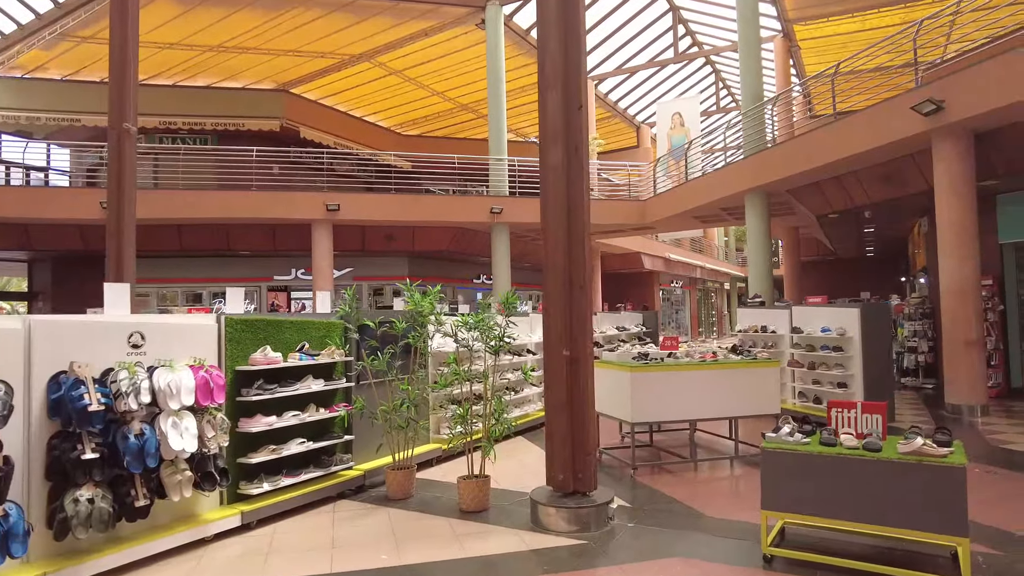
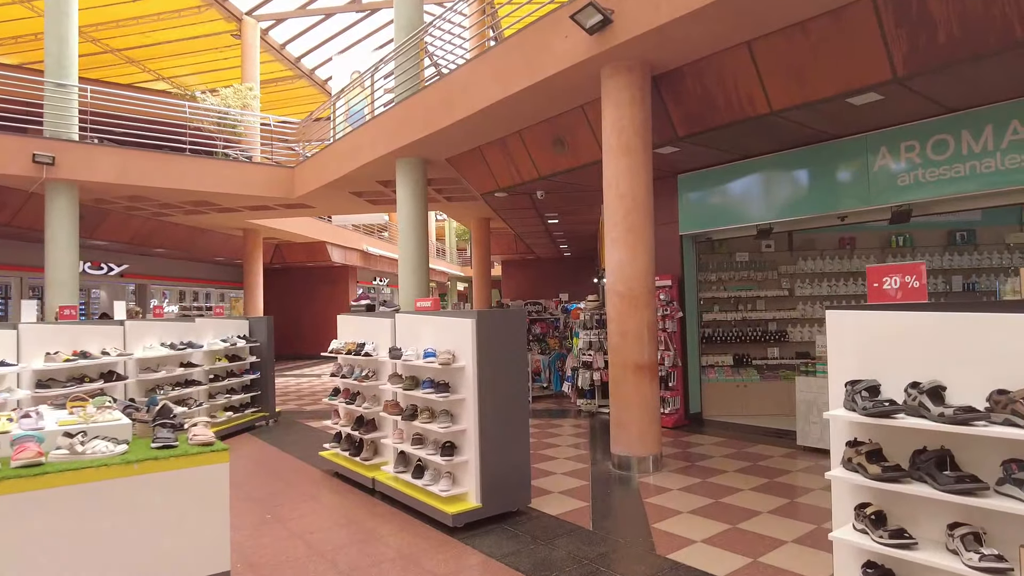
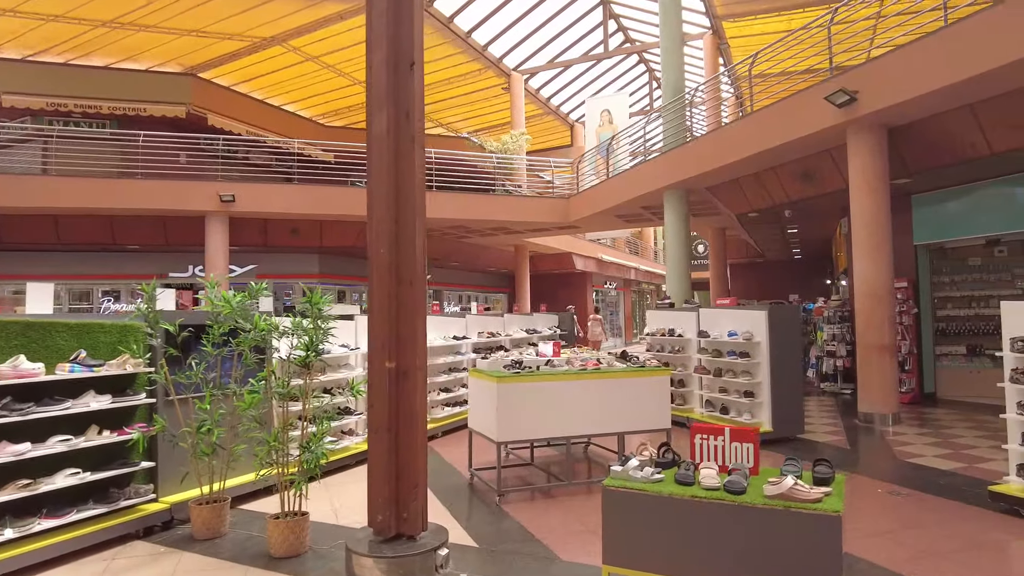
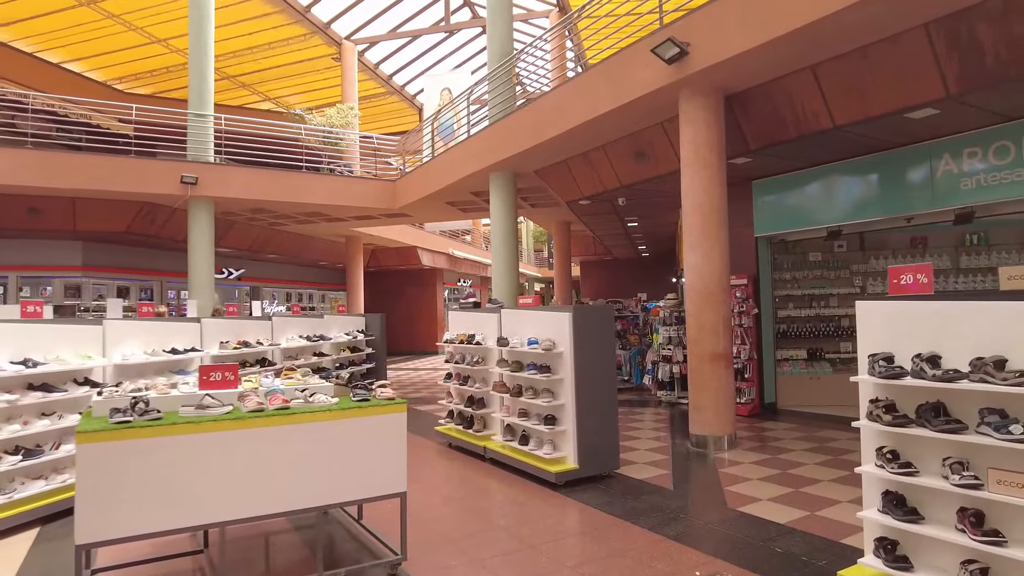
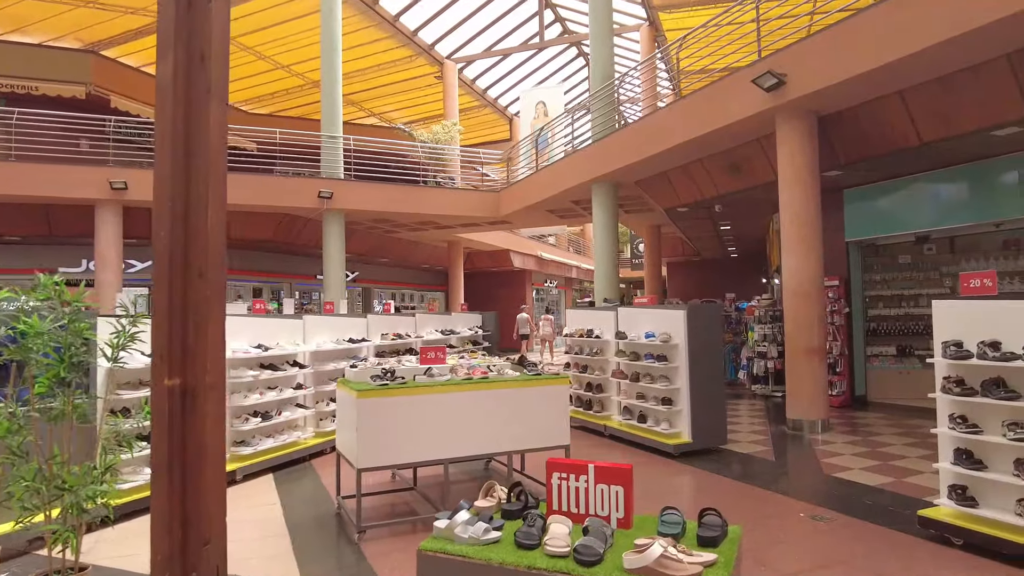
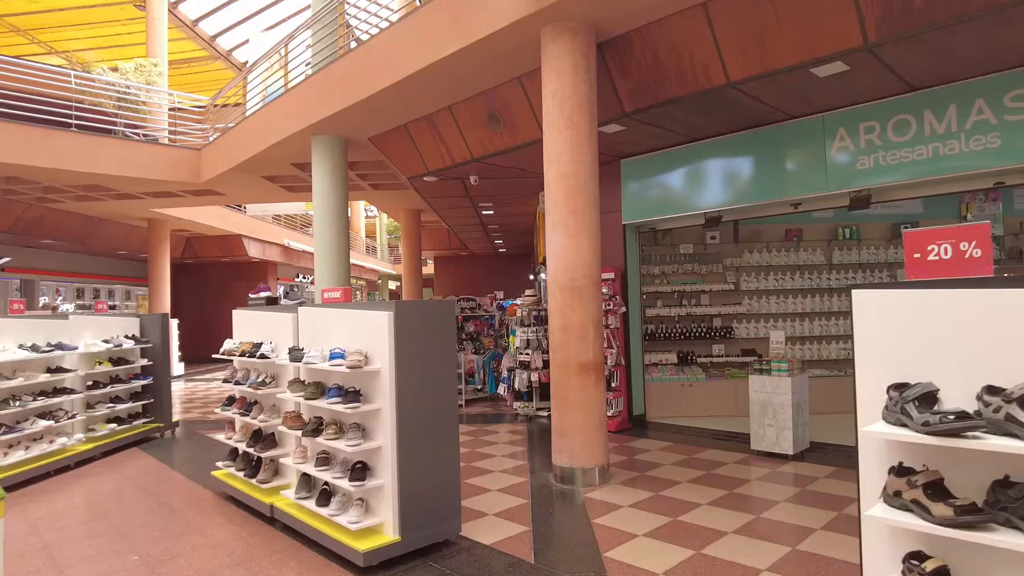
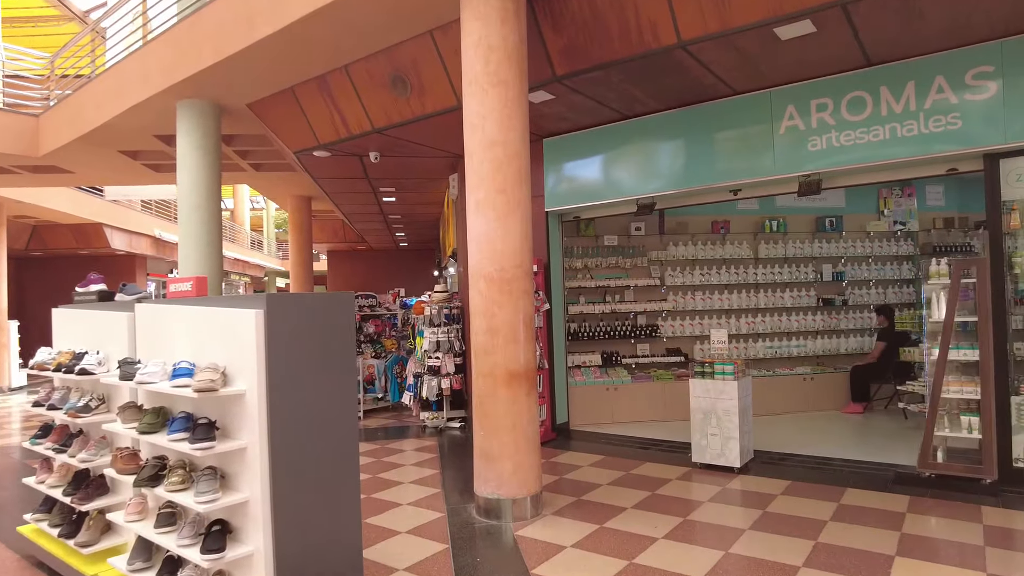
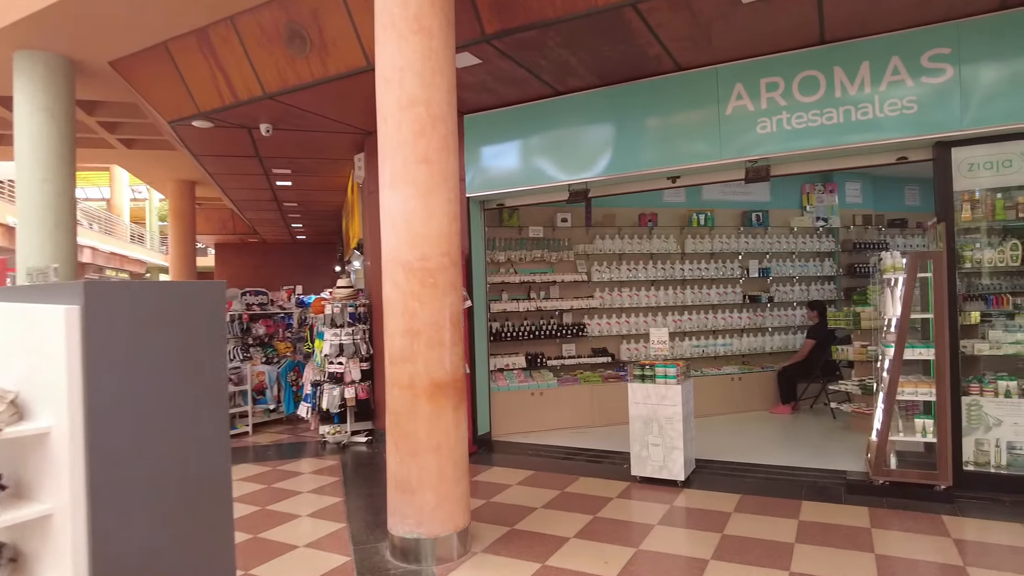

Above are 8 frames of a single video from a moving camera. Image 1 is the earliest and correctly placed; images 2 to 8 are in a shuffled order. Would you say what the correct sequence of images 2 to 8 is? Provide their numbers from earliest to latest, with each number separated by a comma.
3, 5, 4, 2, 6, 7, 8
